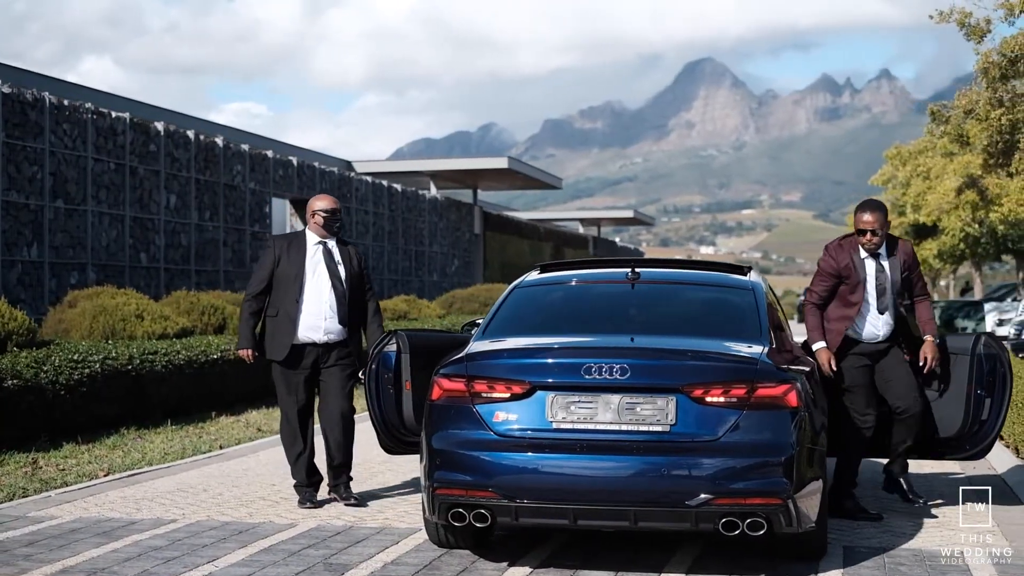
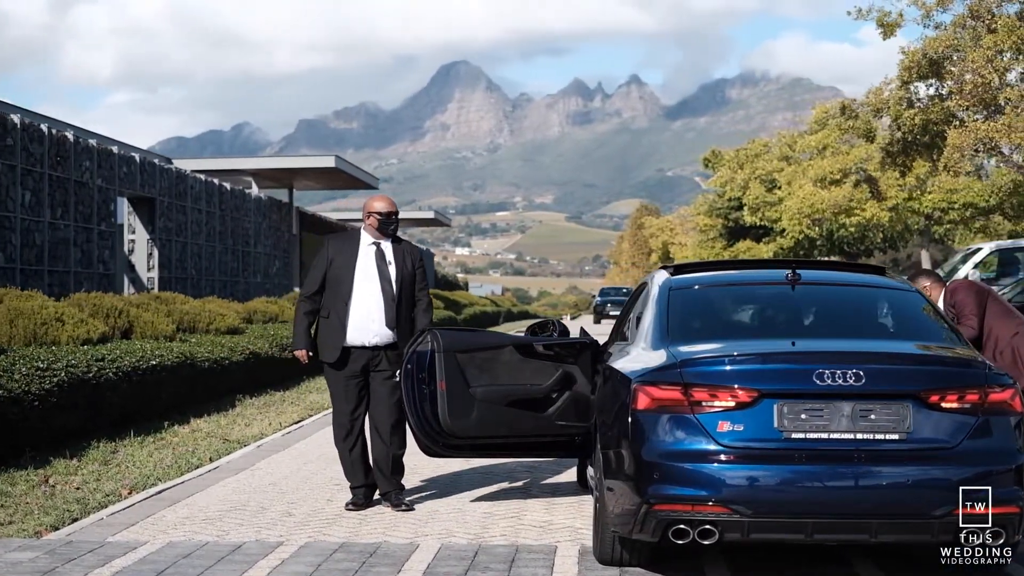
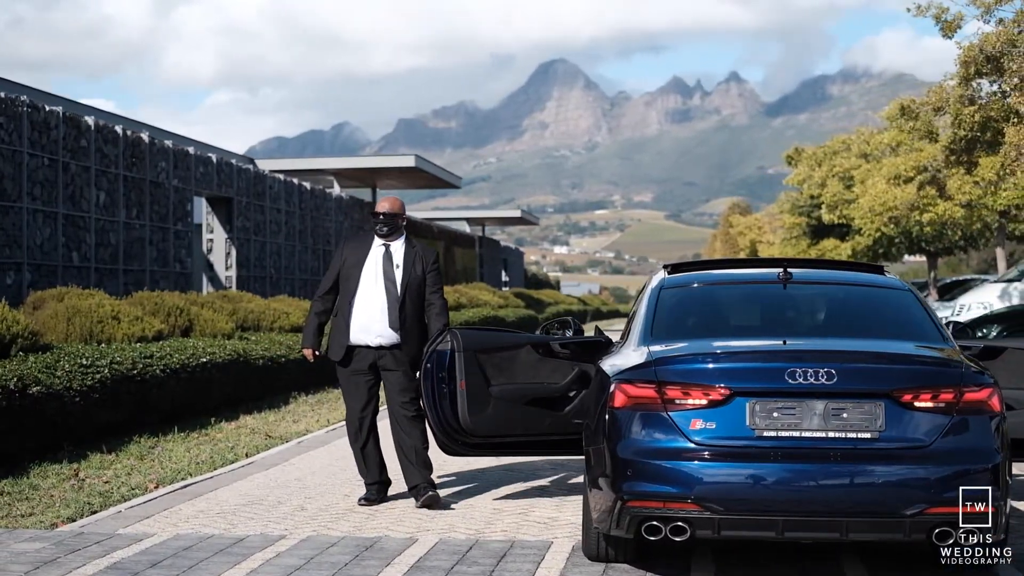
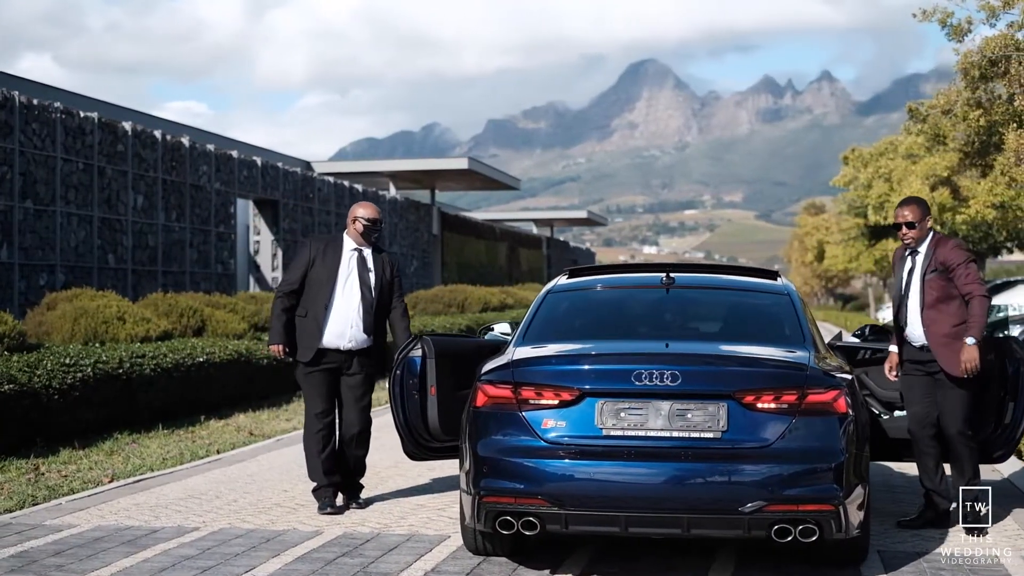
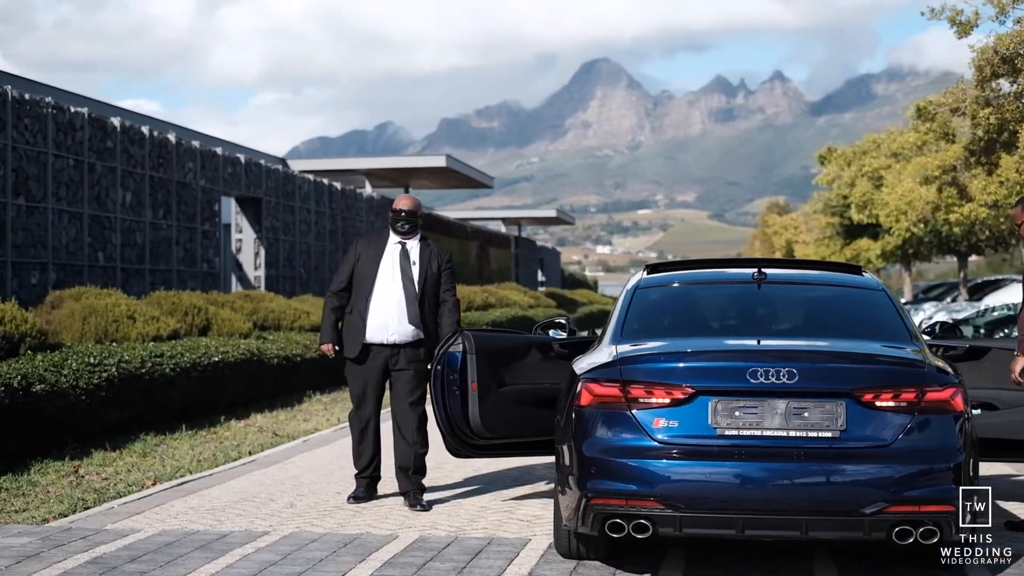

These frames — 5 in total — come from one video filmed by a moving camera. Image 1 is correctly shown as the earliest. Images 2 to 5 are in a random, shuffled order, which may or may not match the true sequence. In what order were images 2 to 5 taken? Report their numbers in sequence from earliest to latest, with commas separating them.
4, 5, 3, 2
